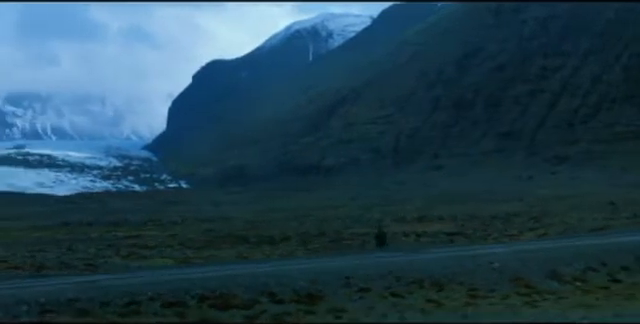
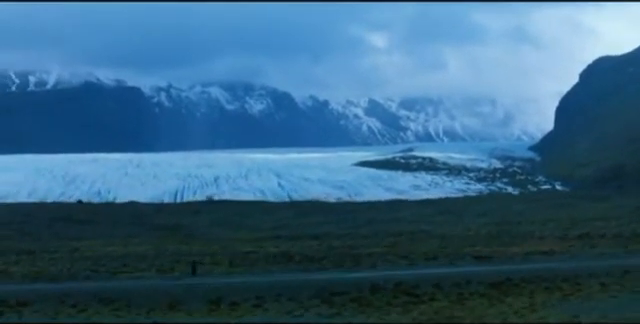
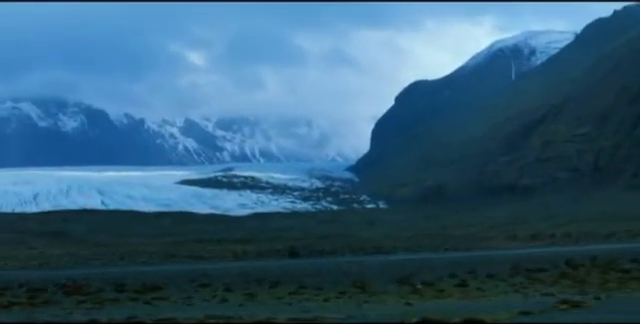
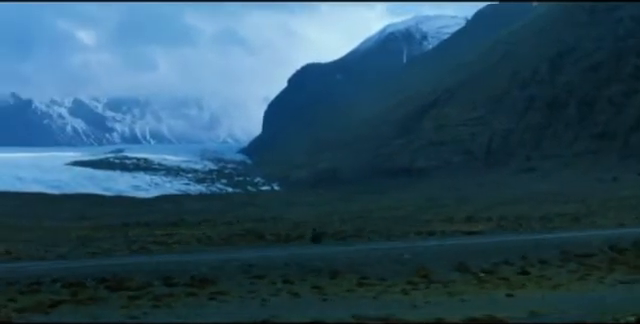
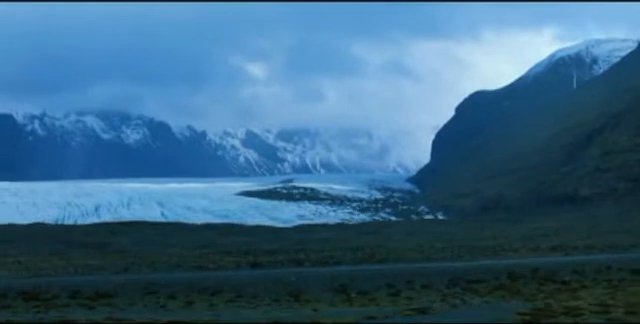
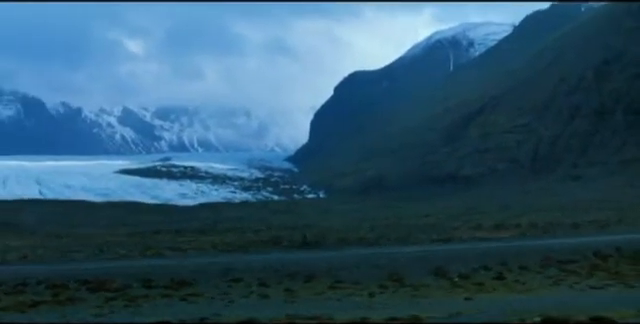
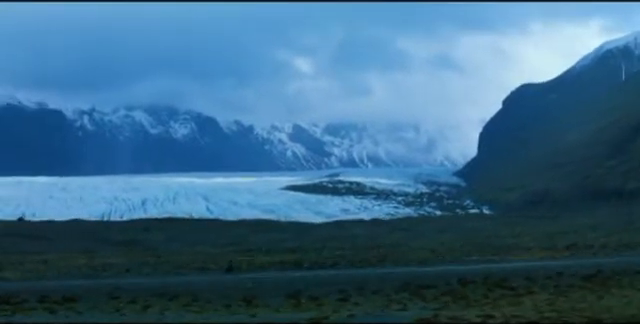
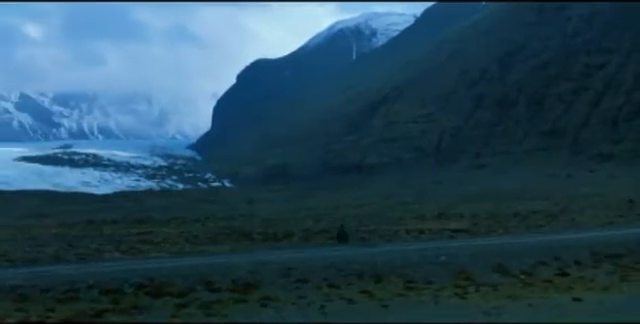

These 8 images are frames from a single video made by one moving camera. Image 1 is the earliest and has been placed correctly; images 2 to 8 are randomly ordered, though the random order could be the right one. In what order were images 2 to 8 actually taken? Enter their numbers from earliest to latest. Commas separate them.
8, 4, 6, 3, 5, 7, 2
